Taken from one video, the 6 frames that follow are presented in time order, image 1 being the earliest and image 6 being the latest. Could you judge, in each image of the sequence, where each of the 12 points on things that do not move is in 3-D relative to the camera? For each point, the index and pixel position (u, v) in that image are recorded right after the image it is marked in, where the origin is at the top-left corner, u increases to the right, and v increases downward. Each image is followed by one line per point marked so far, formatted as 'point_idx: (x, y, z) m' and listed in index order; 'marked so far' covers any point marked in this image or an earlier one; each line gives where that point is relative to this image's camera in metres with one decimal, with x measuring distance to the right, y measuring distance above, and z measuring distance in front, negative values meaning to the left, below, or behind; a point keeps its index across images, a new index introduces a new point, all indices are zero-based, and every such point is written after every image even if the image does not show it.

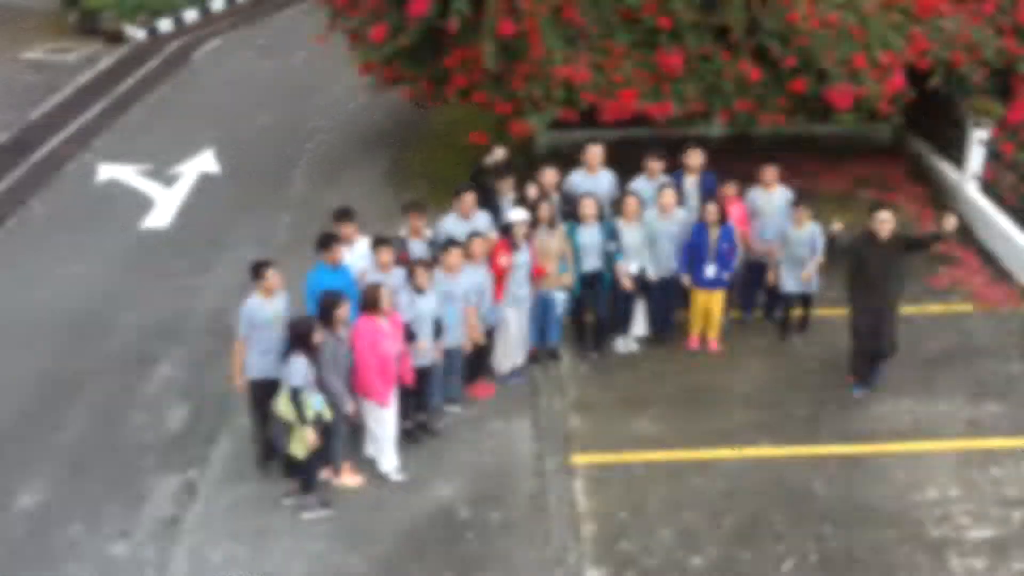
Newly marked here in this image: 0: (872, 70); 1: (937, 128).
0: (+3.4, +2.0, +7.4) m
1: (+4.6, +1.8, +8.8) m
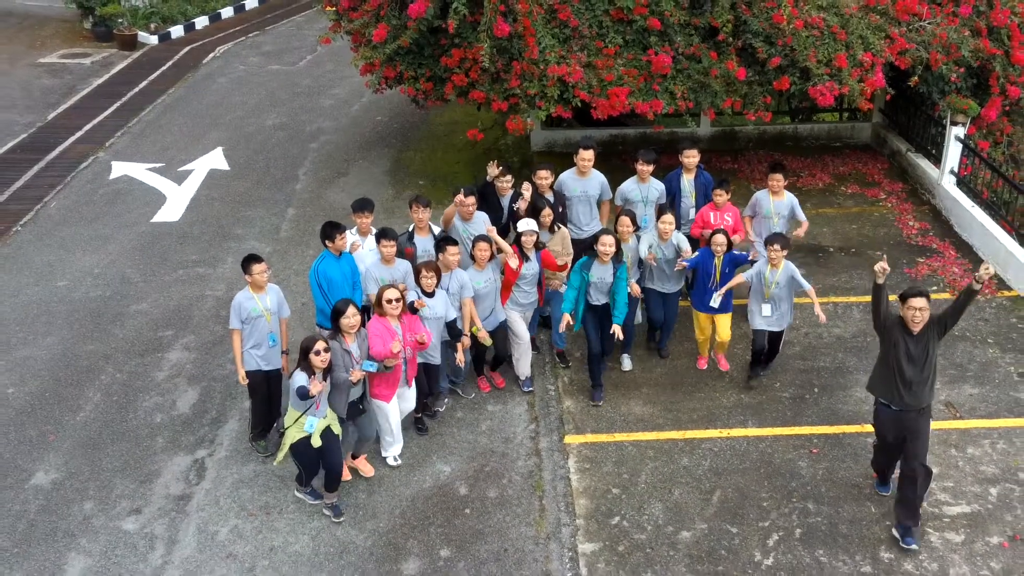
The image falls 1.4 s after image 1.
0: (+3.3, +2.1, +7.8) m
1: (+4.5, +1.9, +9.2) m
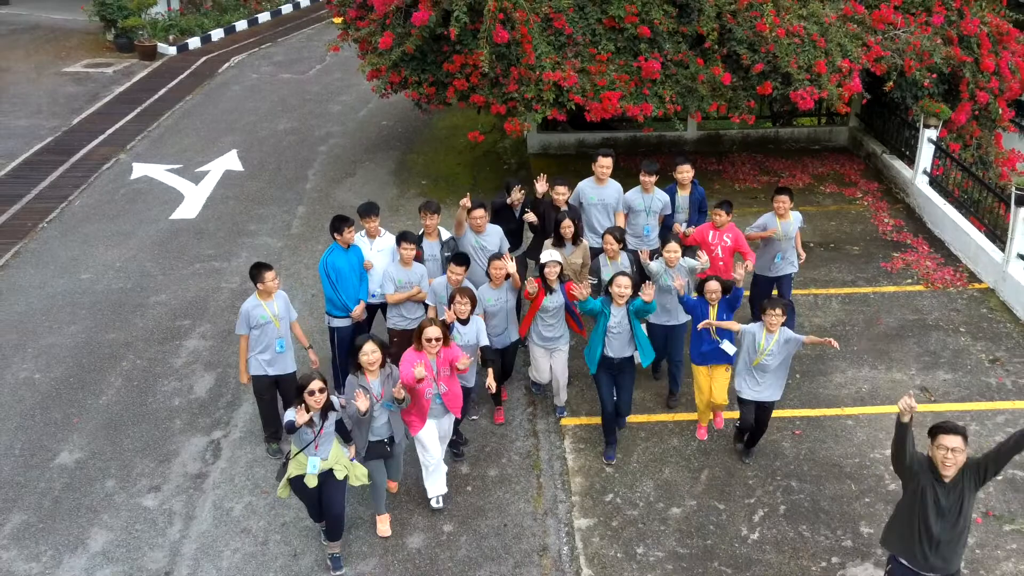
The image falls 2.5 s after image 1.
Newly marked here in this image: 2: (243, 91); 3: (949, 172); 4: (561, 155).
0: (+3.3, +2.2, +8.3) m
1: (+4.5, +1.9, +9.7) m
2: (-3.9, +3.0, +11.9) m
3: (+4.7, +1.2, +8.7) m
4: (+0.6, +1.6, +9.8) m
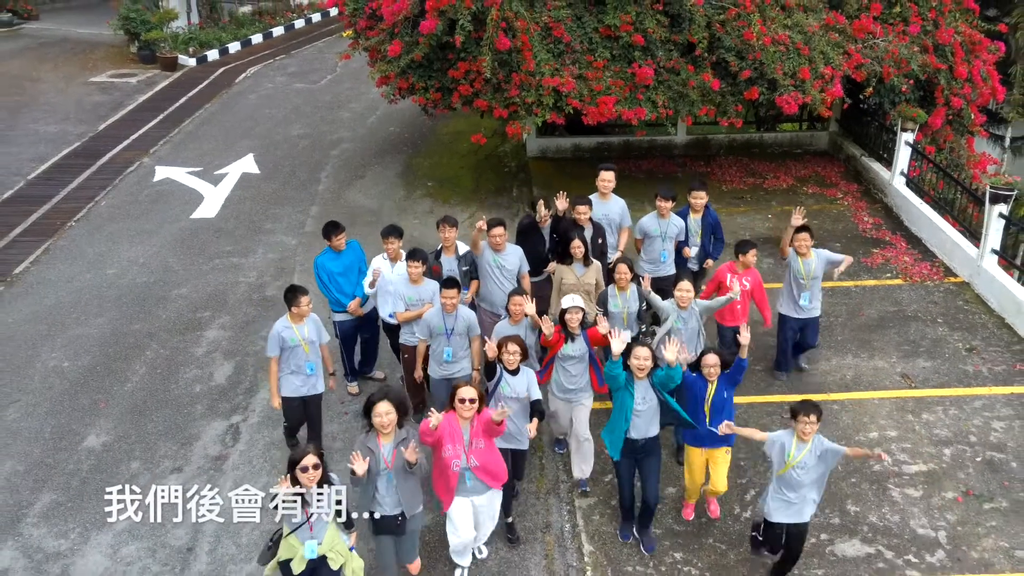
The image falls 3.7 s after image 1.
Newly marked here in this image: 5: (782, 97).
0: (+3.3, +2.3, +8.9) m
1: (+4.5, +1.9, +10.3) m
2: (-3.9, +2.9, +12.5) m
3: (+4.7, +1.3, +9.2) m
4: (+0.6, +1.7, +10.4) m
5: (+2.9, +2.0, +8.7) m
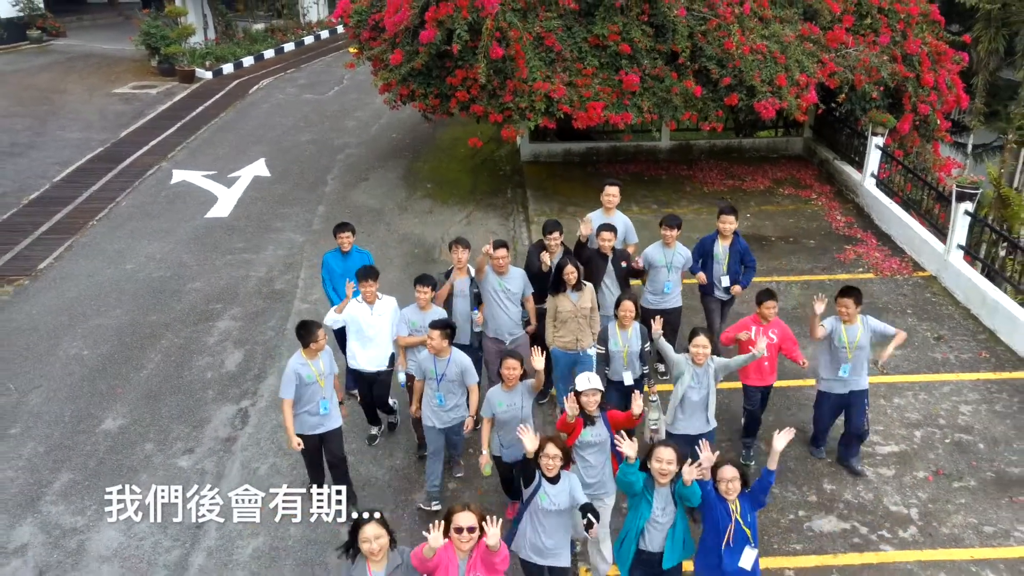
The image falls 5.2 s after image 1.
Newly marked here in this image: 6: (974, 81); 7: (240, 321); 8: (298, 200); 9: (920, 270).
0: (+3.3, +2.3, +9.5) m
1: (+4.5, +1.9, +10.9) m
2: (-4.0, +2.8, +13.1) m
3: (+4.6, +1.4, +9.8) m
4: (+0.5, +1.7, +10.9) m
5: (+2.8, +2.1, +9.3) m
6: (+7.4, +3.4, +13.1) m
7: (-2.9, -0.3, +8.5) m
8: (-2.8, +1.1, +10.3) m
9: (+4.6, +0.2, +9.1) m
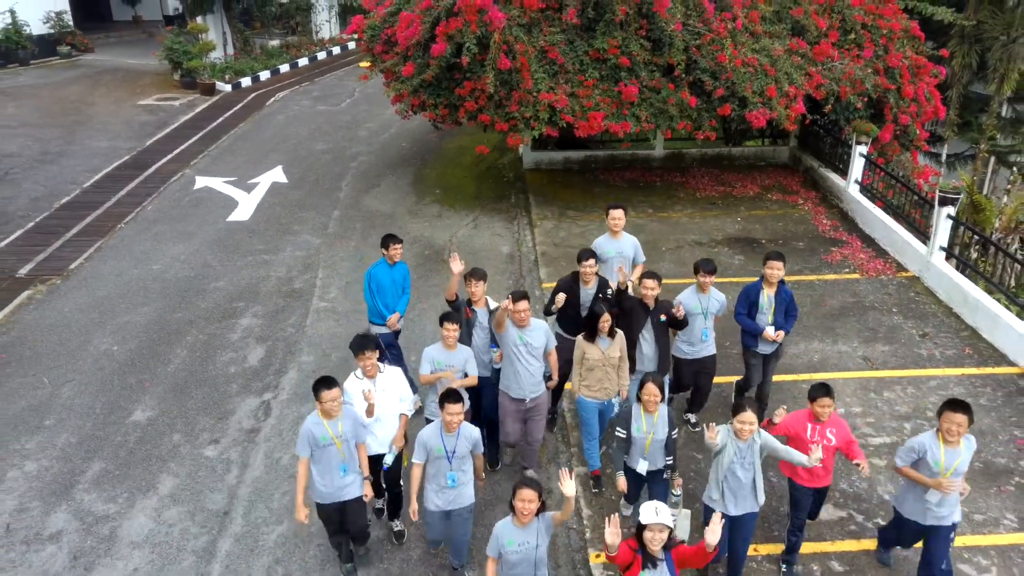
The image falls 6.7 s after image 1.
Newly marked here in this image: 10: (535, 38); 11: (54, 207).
0: (+3.3, +2.3, +10.0) m
1: (+4.5, +1.9, +11.4) m
2: (-3.9, +2.7, +13.6) m
3: (+4.7, +1.4, +10.3) m
4: (+0.6, +1.6, +11.5) m
5: (+2.9, +2.1, +9.8) m
6: (+7.5, +3.3, +13.7) m
7: (-2.8, -0.3, +9.0) m
8: (-2.7, +1.0, +10.8) m
9: (+4.7, +0.2, +9.6) m
10: (+0.3, +3.1, +10.0) m
11: (-6.1, +1.1, +10.6) m
